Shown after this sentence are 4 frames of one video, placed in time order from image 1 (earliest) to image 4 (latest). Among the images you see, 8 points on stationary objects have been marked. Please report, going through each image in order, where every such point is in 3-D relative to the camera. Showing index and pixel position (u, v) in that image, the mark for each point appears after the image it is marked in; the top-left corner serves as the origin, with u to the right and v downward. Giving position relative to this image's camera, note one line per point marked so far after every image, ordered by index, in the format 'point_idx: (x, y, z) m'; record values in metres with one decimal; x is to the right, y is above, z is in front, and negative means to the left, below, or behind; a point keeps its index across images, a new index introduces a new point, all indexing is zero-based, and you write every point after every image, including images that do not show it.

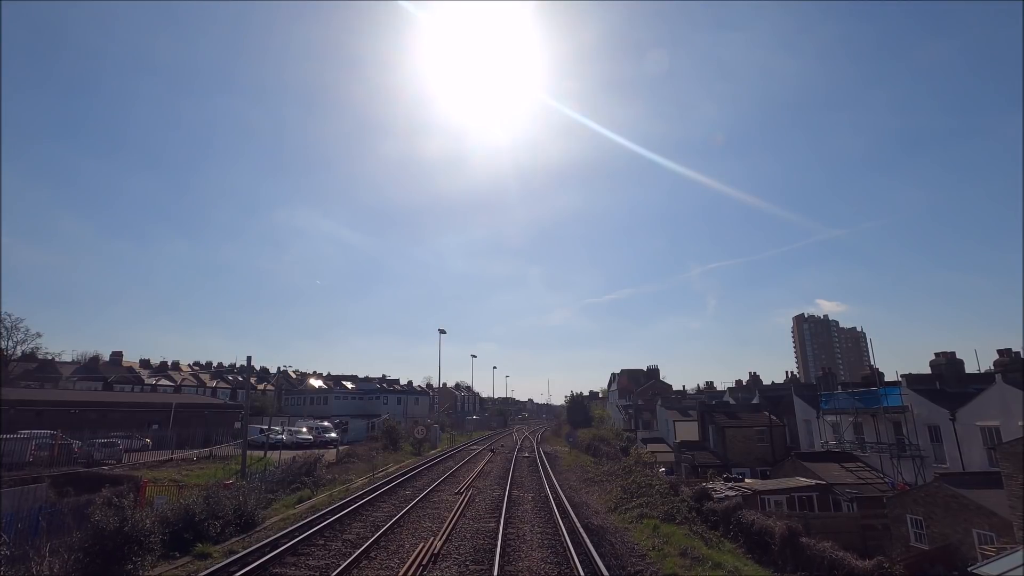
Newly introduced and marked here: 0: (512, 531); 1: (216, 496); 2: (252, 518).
0: (0.0, -4.8, +10.8) m
1: (-5.8, -4.1, +10.8) m
2: (-5.3, -4.7, +11.2) m
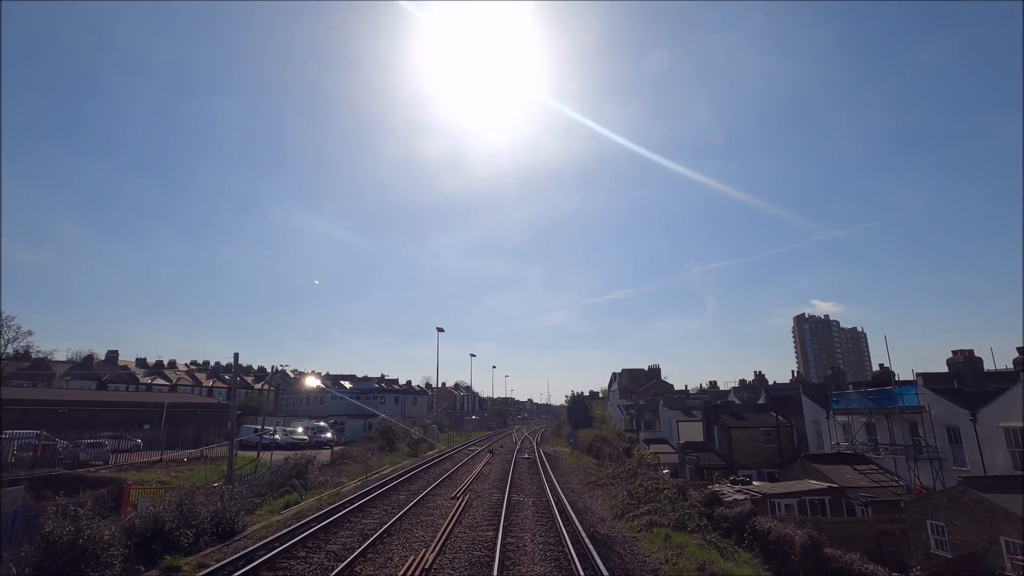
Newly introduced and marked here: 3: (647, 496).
0: (0.0, -4.6, +10.0) m
1: (-5.8, -3.9, +10.0) m
2: (-5.3, -4.5, +10.4) m
3: (+3.5, -5.3, +14.0) m
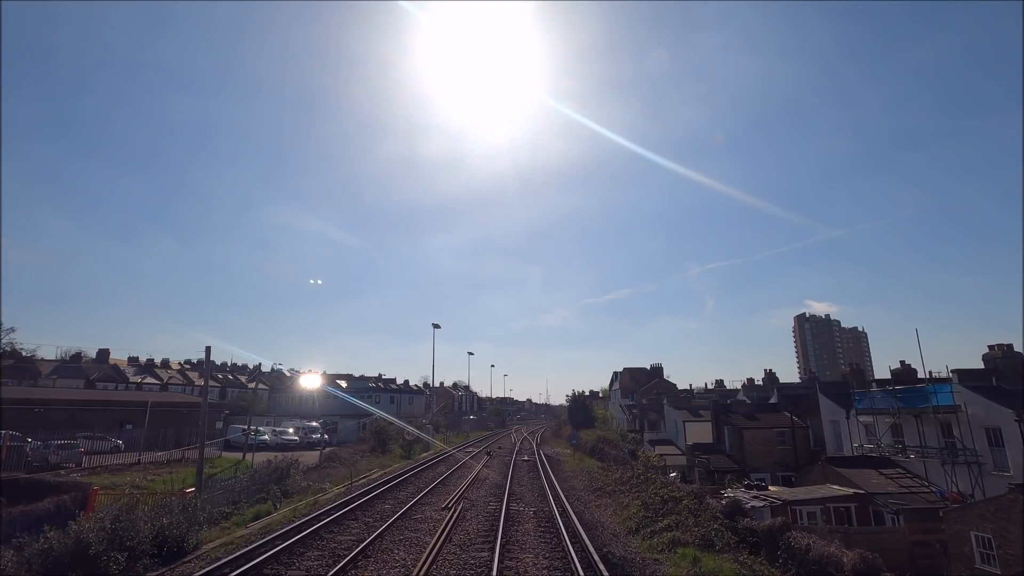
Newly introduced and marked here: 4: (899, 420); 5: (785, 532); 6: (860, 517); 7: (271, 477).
0: (0.0, -4.3, +8.5) m
1: (-5.8, -3.5, +8.5) m
2: (-5.4, -4.1, +8.9) m
3: (+3.4, -5.0, +12.5) m
4: (+13.2, -4.5, +18.8) m
5: (+5.2, -4.6, +10.4) m
6: (+10.7, -7.1, +17.0) m
7: (-7.3, -5.7, +16.6) m
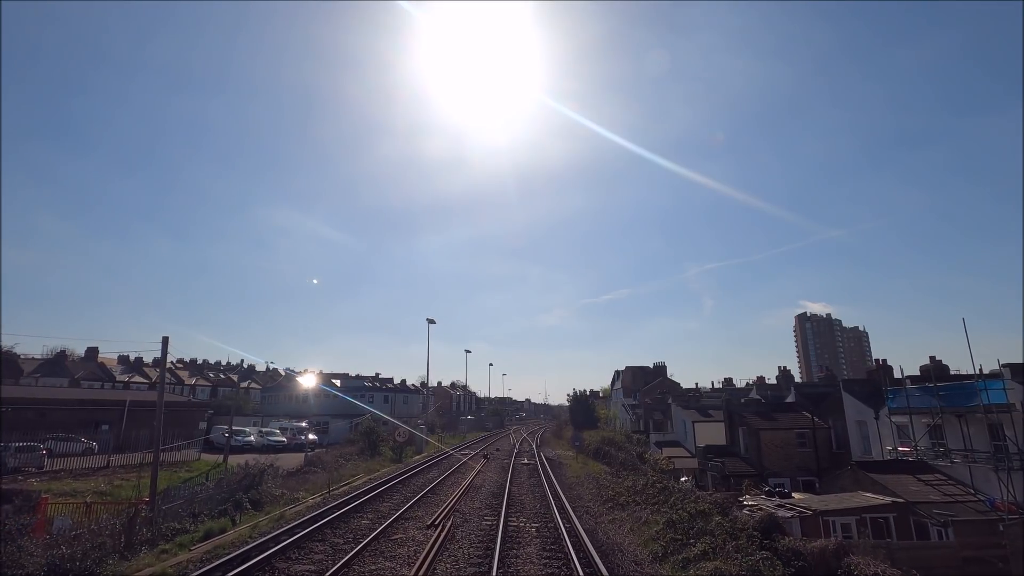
0: (0.0, -3.8, +6.6) m
1: (-5.9, -3.1, +6.6) m
2: (-5.4, -3.7, +7.1) m
3: (+3.4, -4.5, +10.6) m
4: (+13.2, -4.1, +17.0) m
5: (+5.2, -4.2, +8.6) m
6: (+10.7, -6.7, +15.2) m
7: (-7.3, -5.3, +14.7) m
